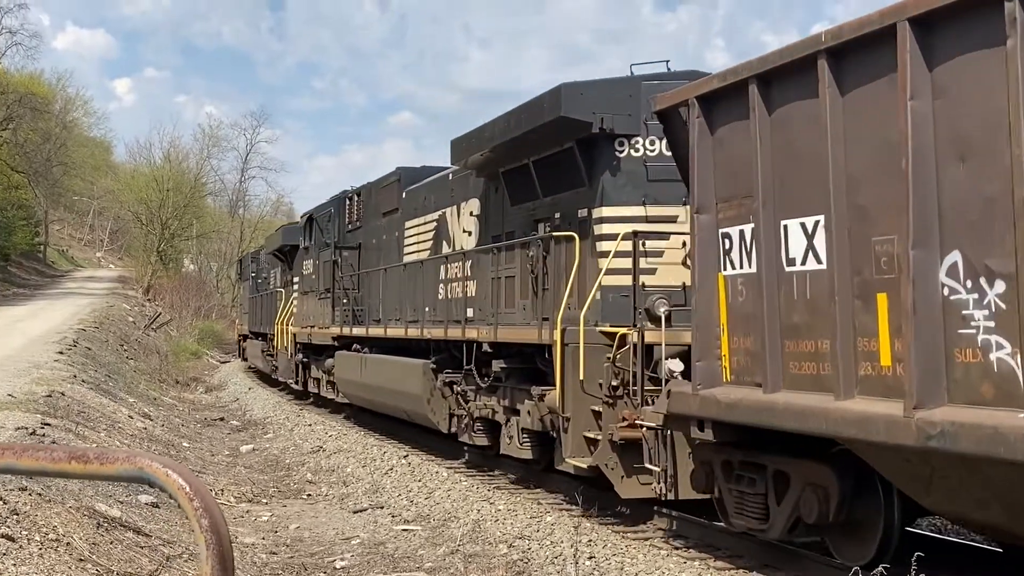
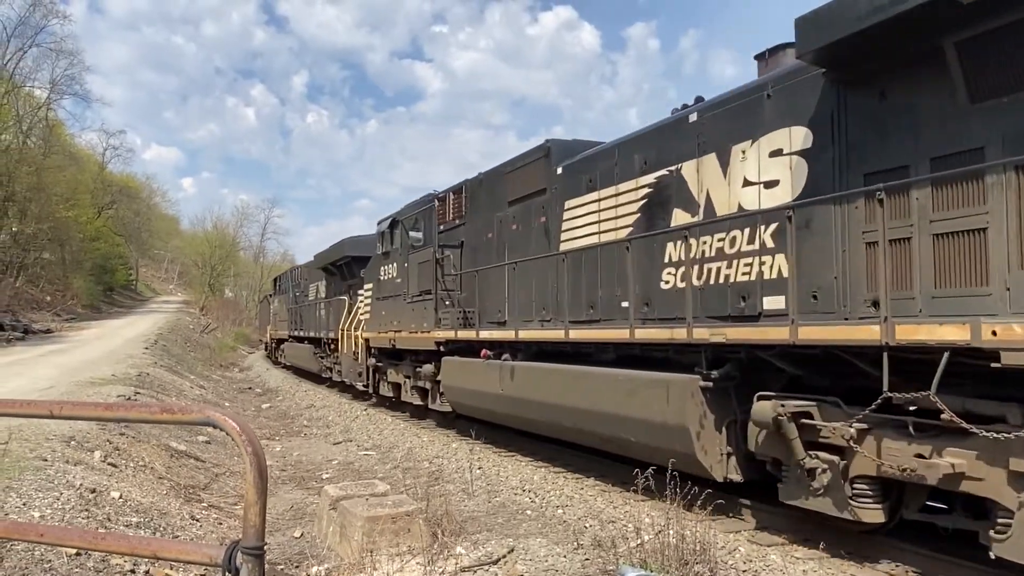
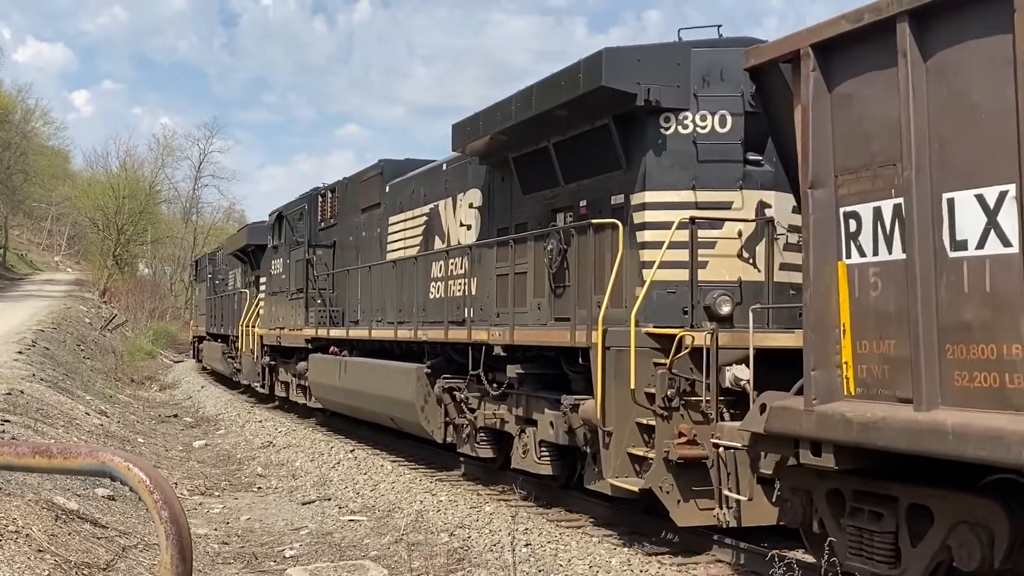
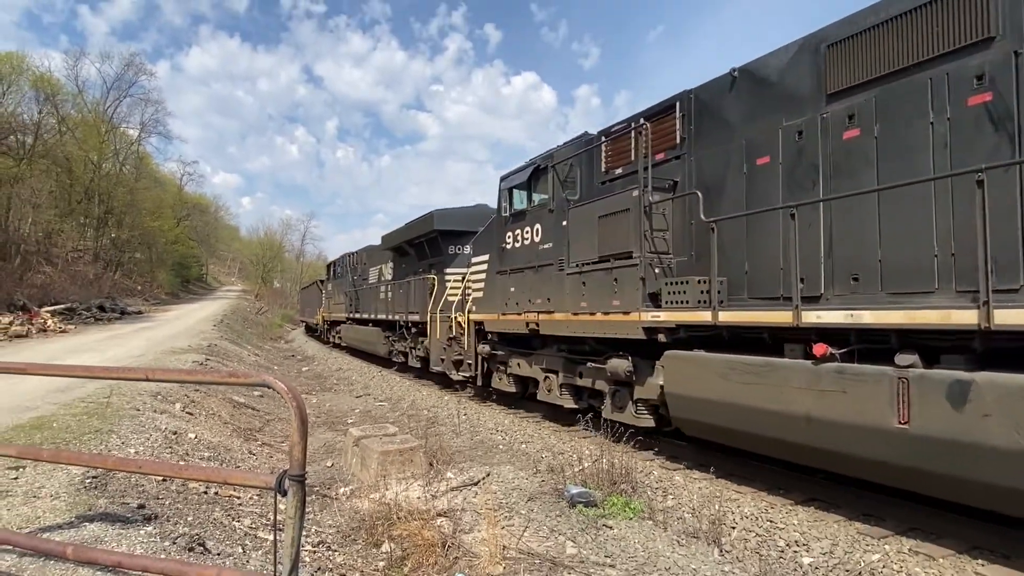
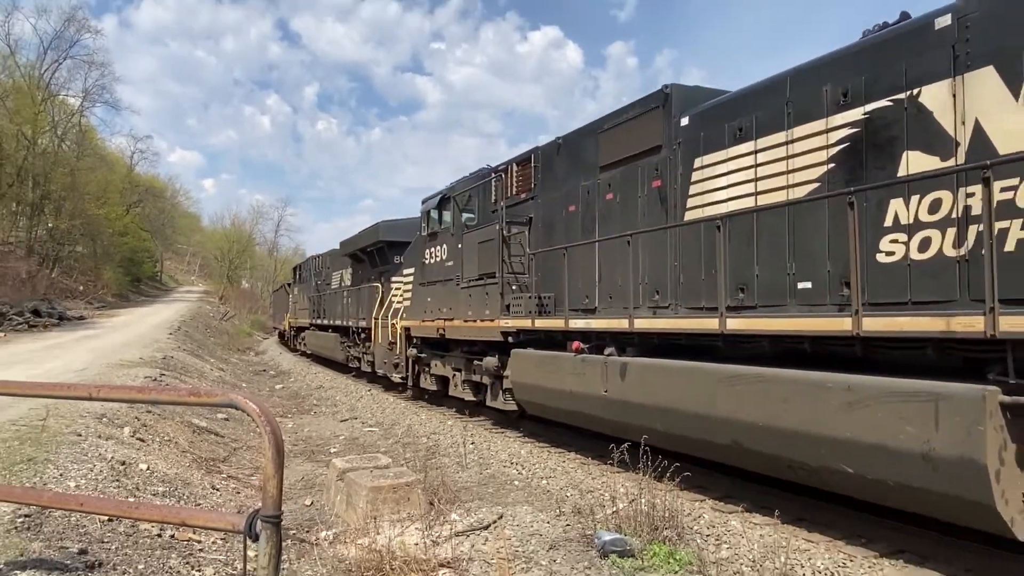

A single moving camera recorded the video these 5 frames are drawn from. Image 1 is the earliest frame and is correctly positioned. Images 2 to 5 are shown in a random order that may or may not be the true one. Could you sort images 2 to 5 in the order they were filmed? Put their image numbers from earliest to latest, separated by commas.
3, 2, 5, 4
